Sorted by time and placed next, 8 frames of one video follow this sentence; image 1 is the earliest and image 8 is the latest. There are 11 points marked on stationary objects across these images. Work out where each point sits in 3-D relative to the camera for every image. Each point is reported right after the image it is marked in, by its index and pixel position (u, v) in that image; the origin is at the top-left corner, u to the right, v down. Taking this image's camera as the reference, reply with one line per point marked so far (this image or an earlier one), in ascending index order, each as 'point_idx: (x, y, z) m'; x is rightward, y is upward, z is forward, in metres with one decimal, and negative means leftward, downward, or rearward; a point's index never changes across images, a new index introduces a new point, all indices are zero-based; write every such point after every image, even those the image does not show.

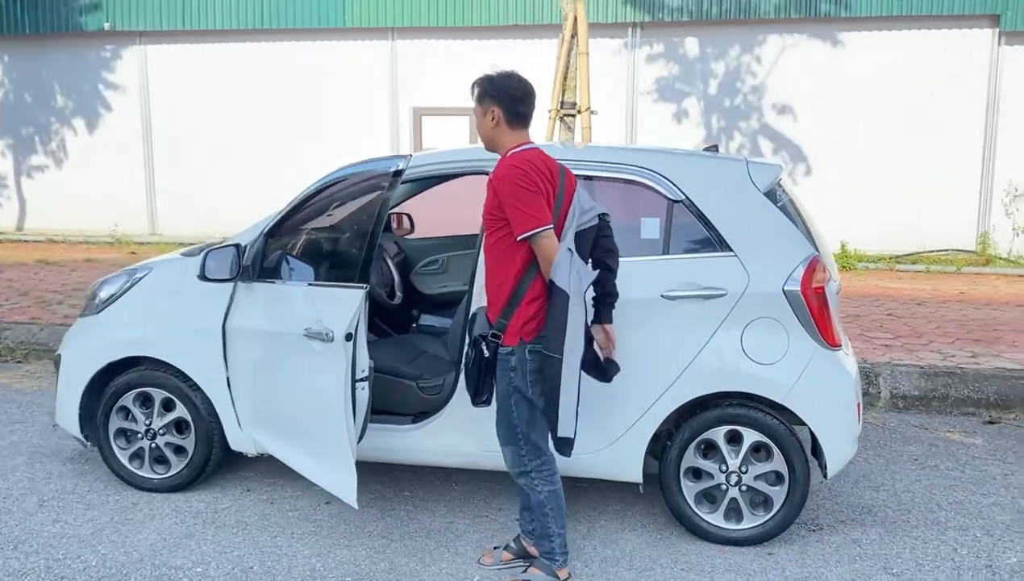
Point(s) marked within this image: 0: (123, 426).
0: (-2.0, -0.7, +4.6) m
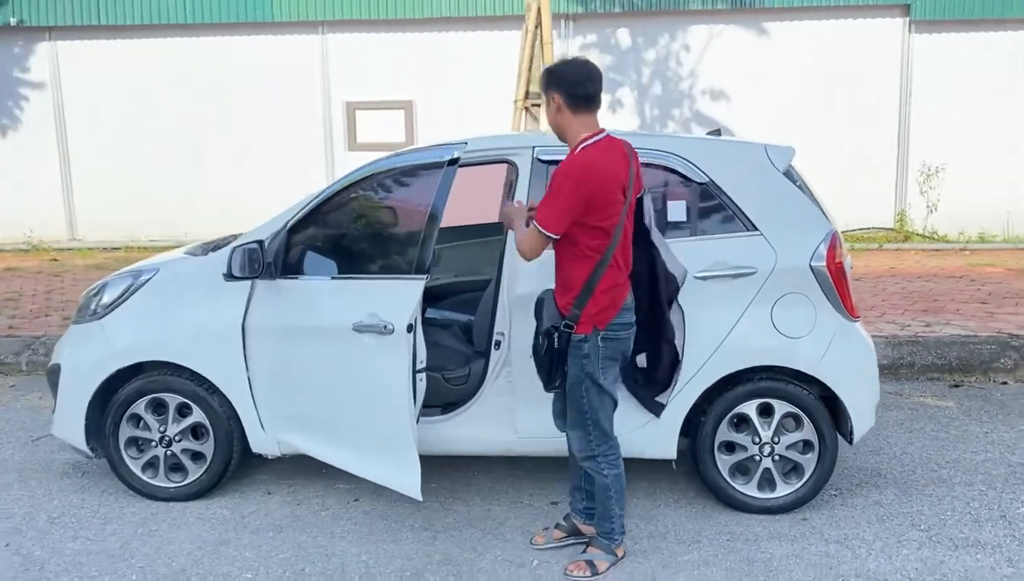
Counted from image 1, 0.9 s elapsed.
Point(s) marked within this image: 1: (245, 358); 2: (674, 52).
0: (-1.9, -0.7, +4.4) m
1: (-1.3, -0.3, +4.3) m
2: (+2.2, +3.2, +12.2) m
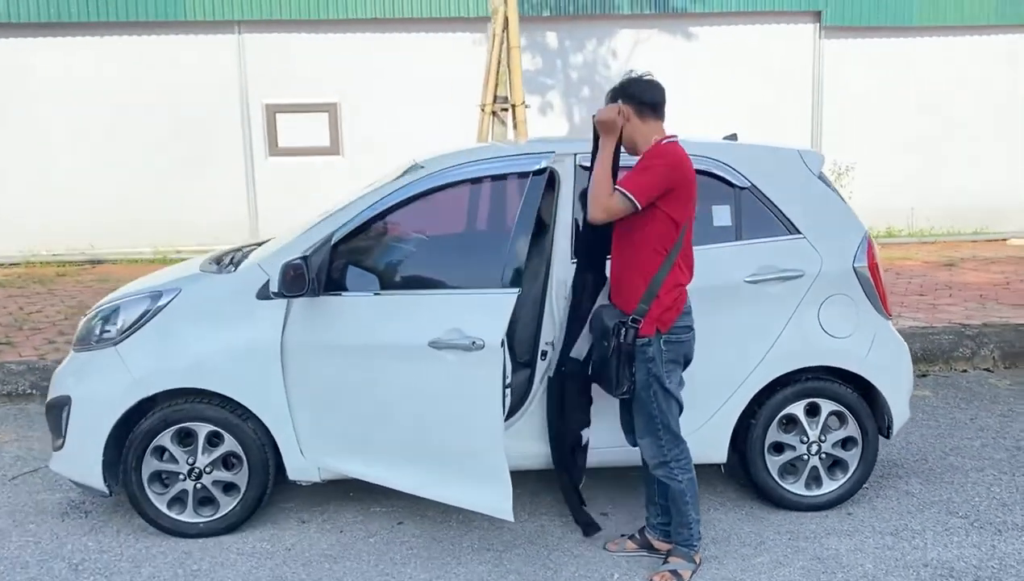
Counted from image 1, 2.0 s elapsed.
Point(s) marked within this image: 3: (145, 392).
0: (-1.6, -0.8, +4.1) m
1: (-1.0, -0.4, +4.1) m
2: (+1.2, +3.2, +12.3) m
3: (-1.6, -0.5, +4.1) m
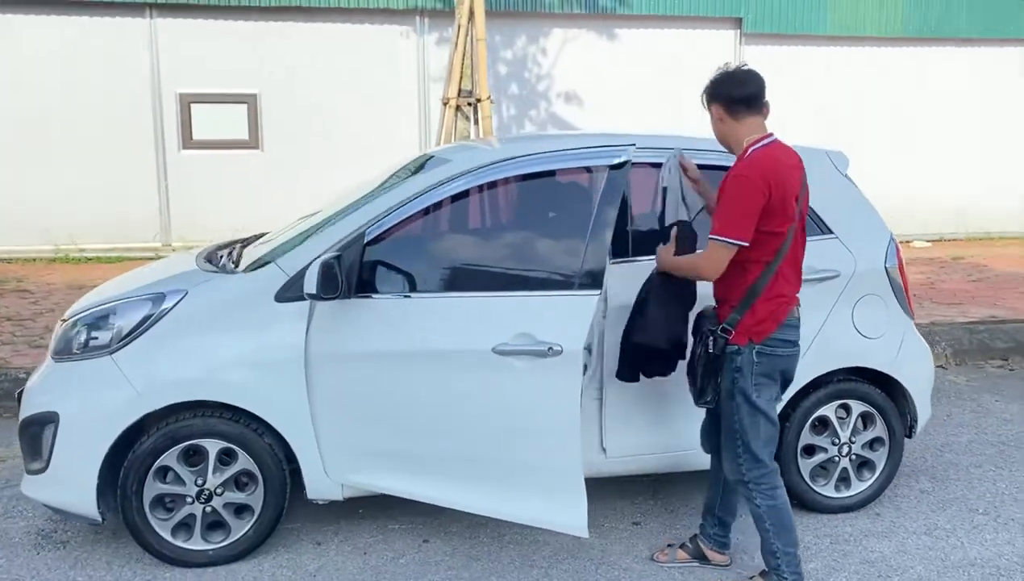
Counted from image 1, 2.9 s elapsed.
0: (-1.4, -0.8, +3.7) m
1: (-0.8, -0.4, +3.7) m
2: (+0.3, +3.2, +12.2) m
3: (-1.5, -0.5, +3.6) m
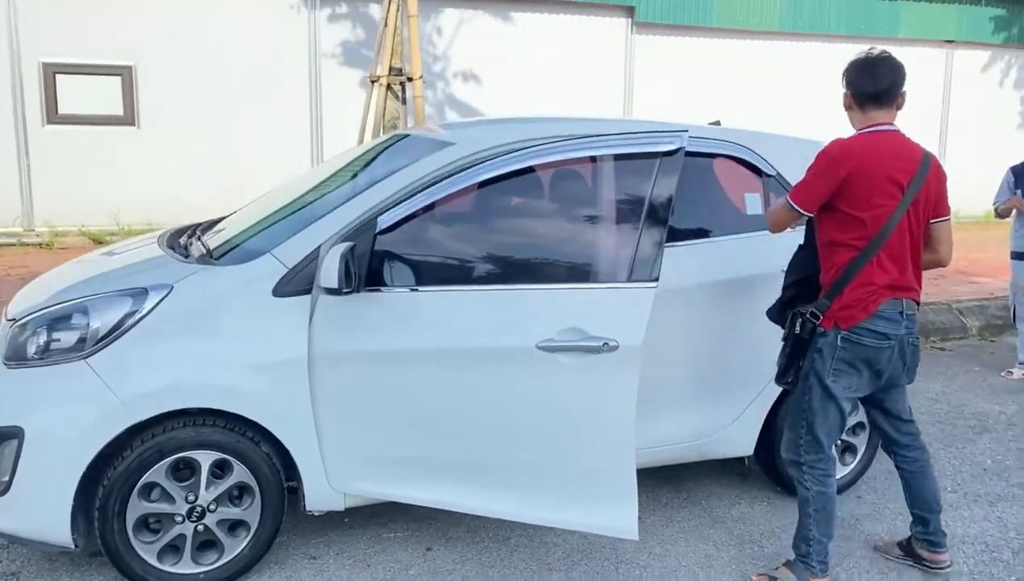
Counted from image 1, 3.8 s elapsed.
0: (-1.3, -0.8, +3.3) m
1: (-0.8, -0.4, +3.4) m
2: (-1.1, +3.4, +11.9) m
3: (-1.3, -0.4, +3.2) m
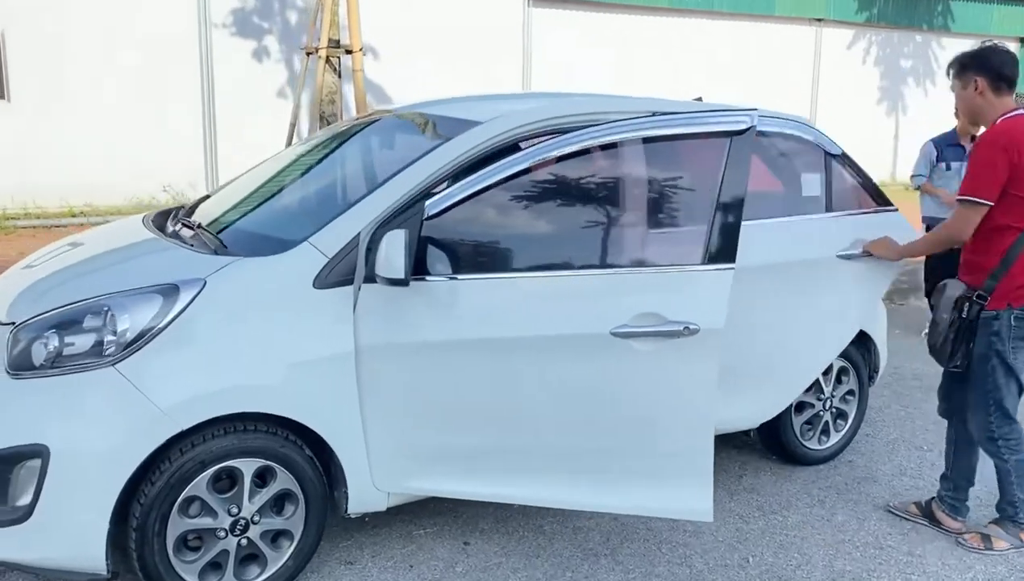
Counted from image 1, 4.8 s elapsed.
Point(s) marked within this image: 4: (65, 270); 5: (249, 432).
0: (-1.1, -0.8, +3.0) m
1: (-0.5, -0.4, +3.2) m
2: (-2.4, +3.6, +11.4) m
3: (-1.1, -0.4, +2.9) m
4: (-1.8, +0.1, +3.5) m
5: (-0.9, -0.5, +3.1) m
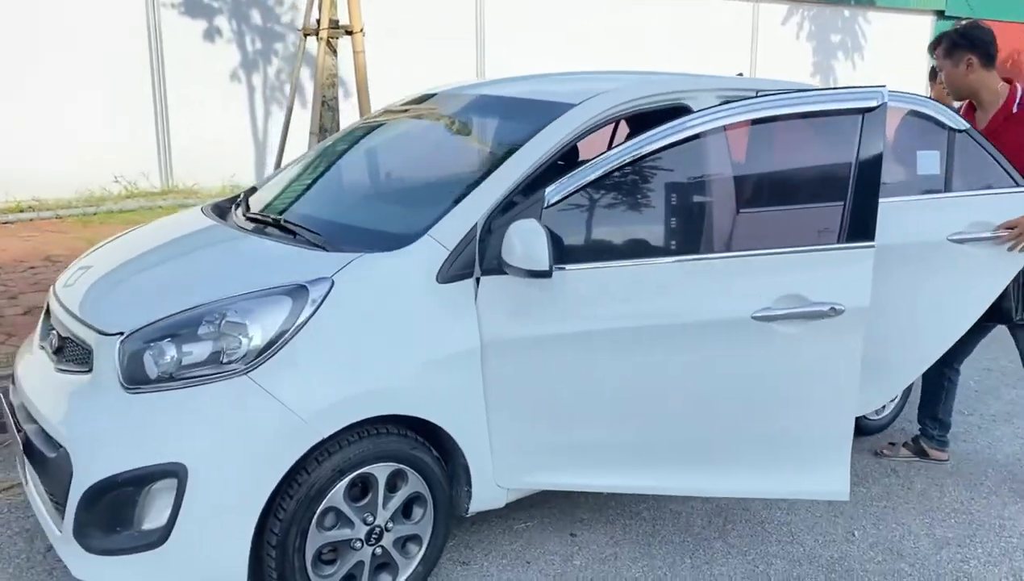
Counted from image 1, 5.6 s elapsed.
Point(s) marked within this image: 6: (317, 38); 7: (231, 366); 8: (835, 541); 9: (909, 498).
0: (-0.6, -0.8, +2.8) m
1: (-0.1, -0.3, +3.1) m
2: (-2.9, +3.8, +11.0) m
3: (-0.6, -0.4, +2.7) m
4: (-1.4, +0.1, +3.3) m
5: (-0.4, -0.5, +2.9) m
6: (-1.4, +1.8, +6.3) m
7: (-0.9, -0.2, +2.7) m
8: (+1.3, -1.0, +3.6) m
9: (+1.7, -0.9, +3.9) m
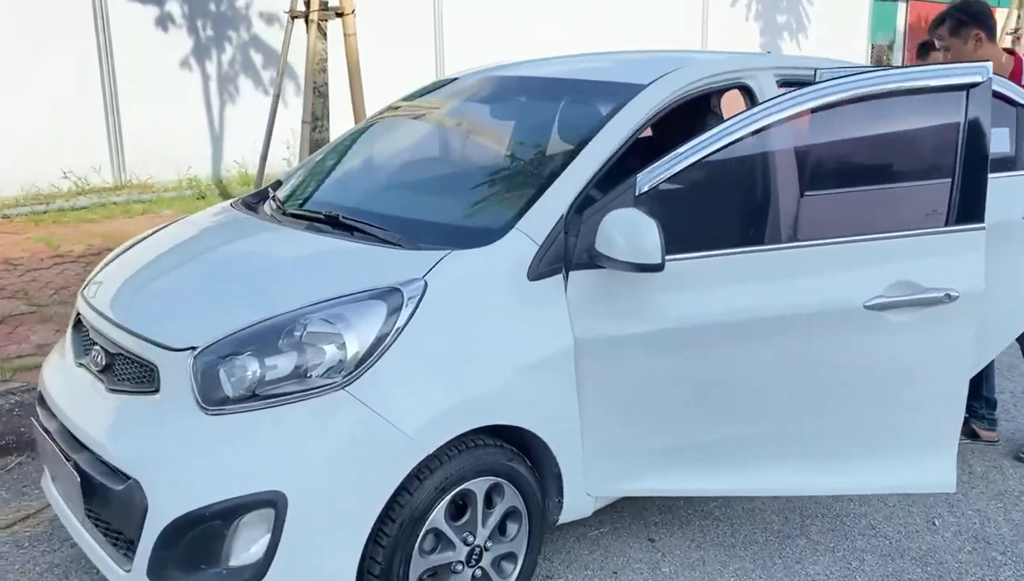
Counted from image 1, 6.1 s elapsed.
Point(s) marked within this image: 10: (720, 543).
0: (-0.2, -0.8, +2.6) m
1: (+0.2, -0.3, +2.9) m
2: (-3.3, +3.8, +10.5) m
3: (-0.3, -0.4, +2.5) m
4: (-1.1, +0.1, +3.0) m
5: (-0.1, -0.5, +2.7) m
6: (-1.4, +1.8, +5.9) m
7: (-0.5, -0.2, +2.4) m
8: (+1.6, -0.9, +3.5) m
9: (+2.0, -0.8, +3.9) m
10: (+0.8, -0.9, +3.4) m
